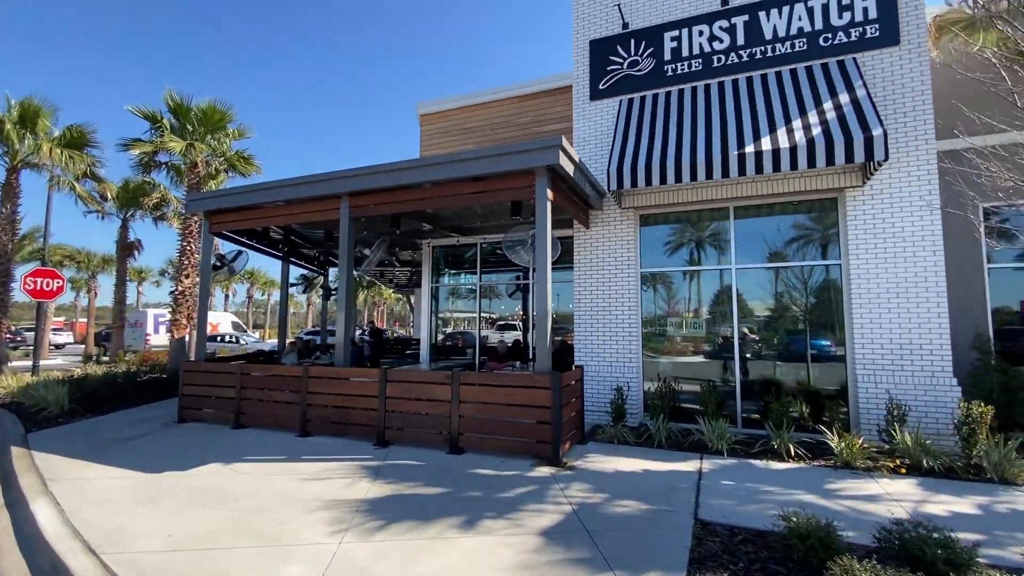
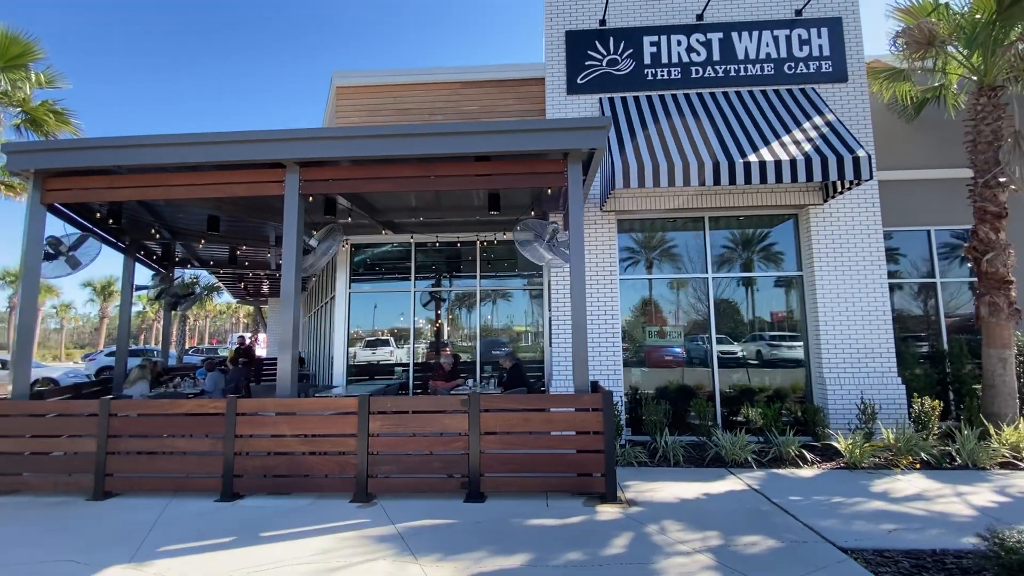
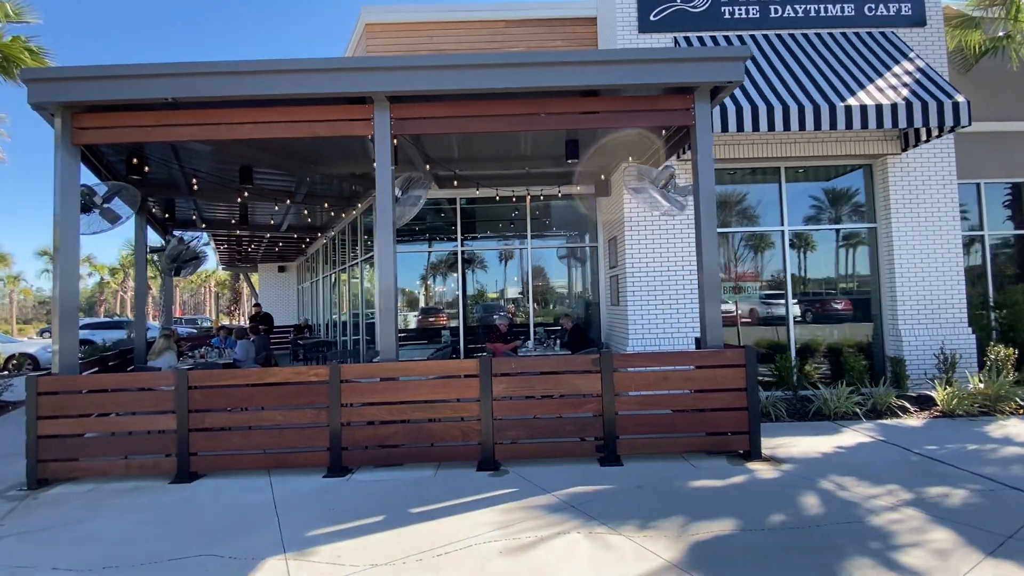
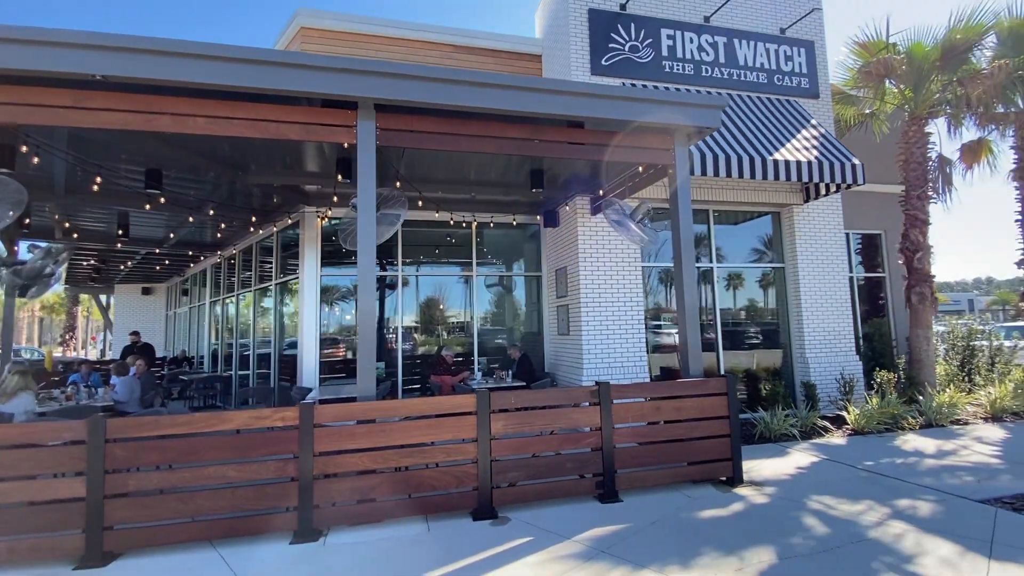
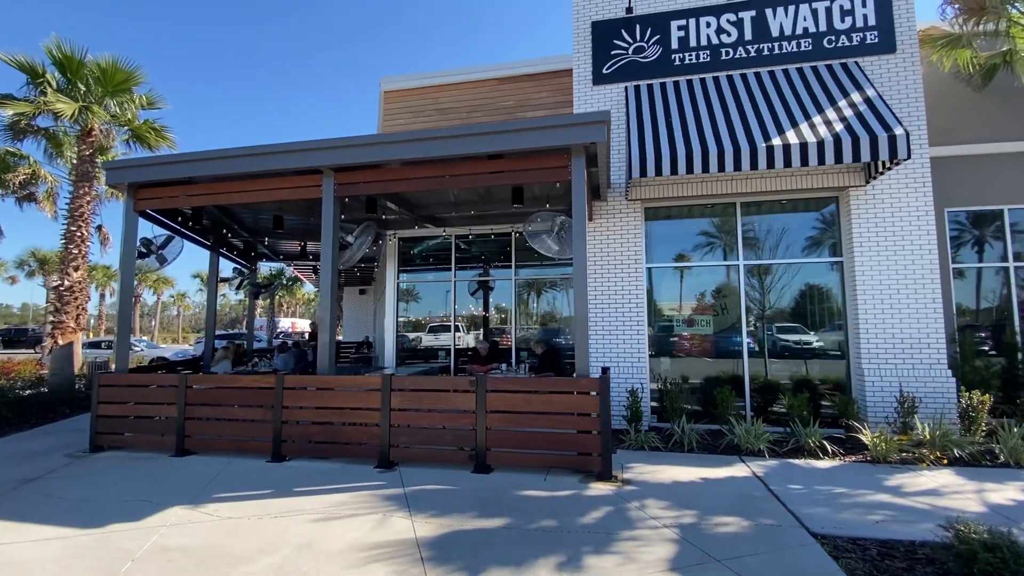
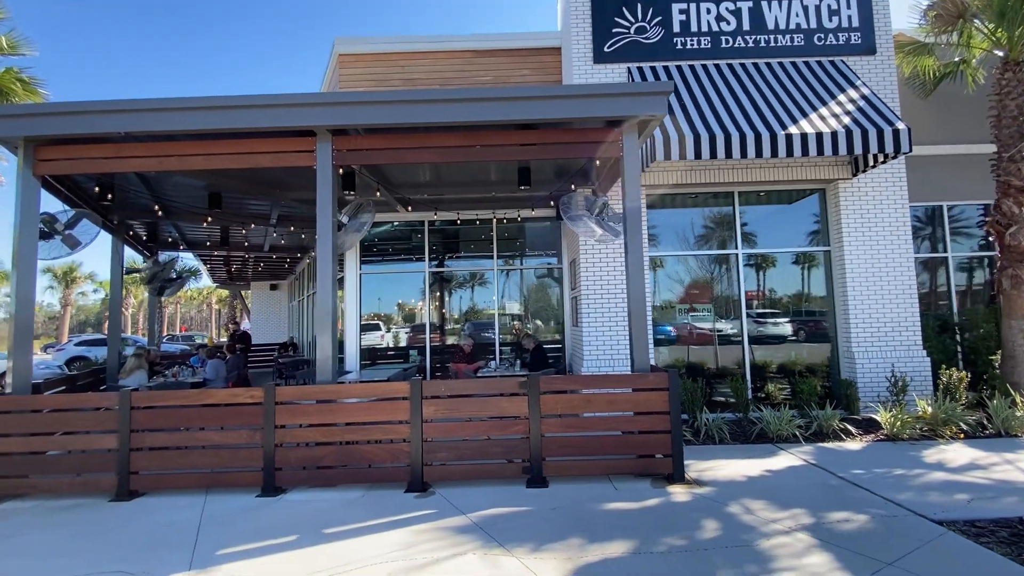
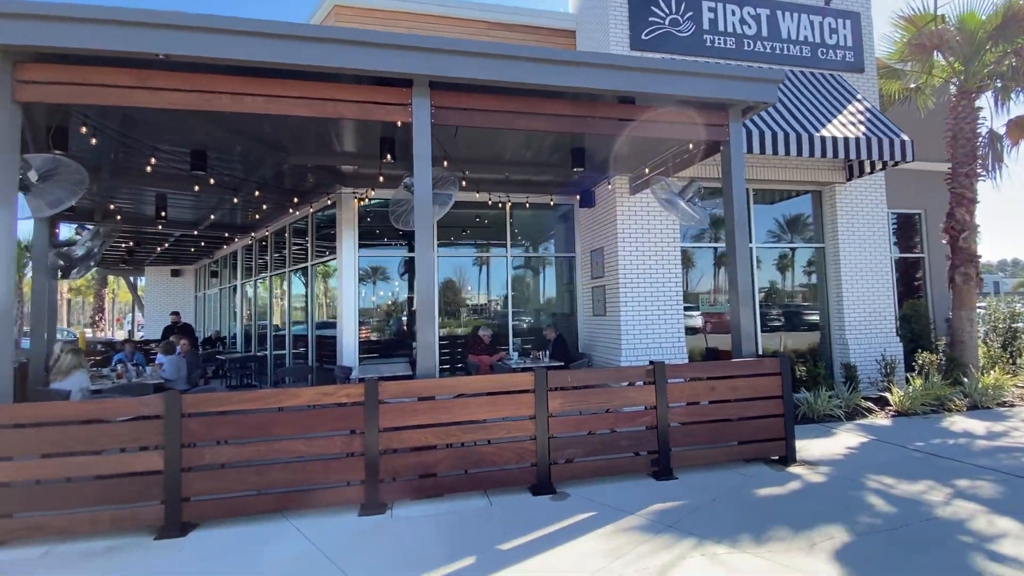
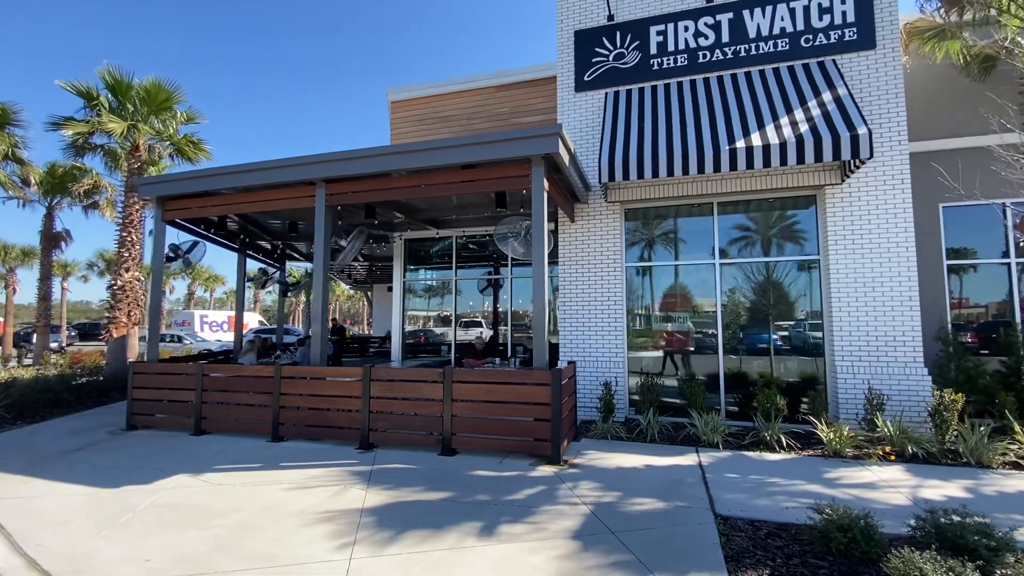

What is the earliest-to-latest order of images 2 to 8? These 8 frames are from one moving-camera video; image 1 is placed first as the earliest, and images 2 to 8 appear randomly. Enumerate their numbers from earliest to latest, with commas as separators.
8, 5, 2, 6, 3, 4, 7
